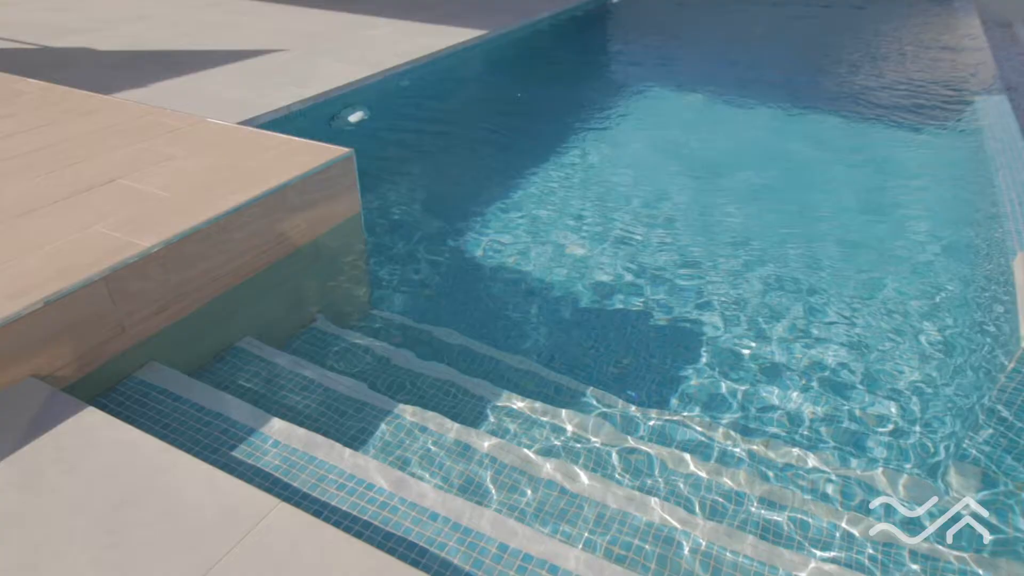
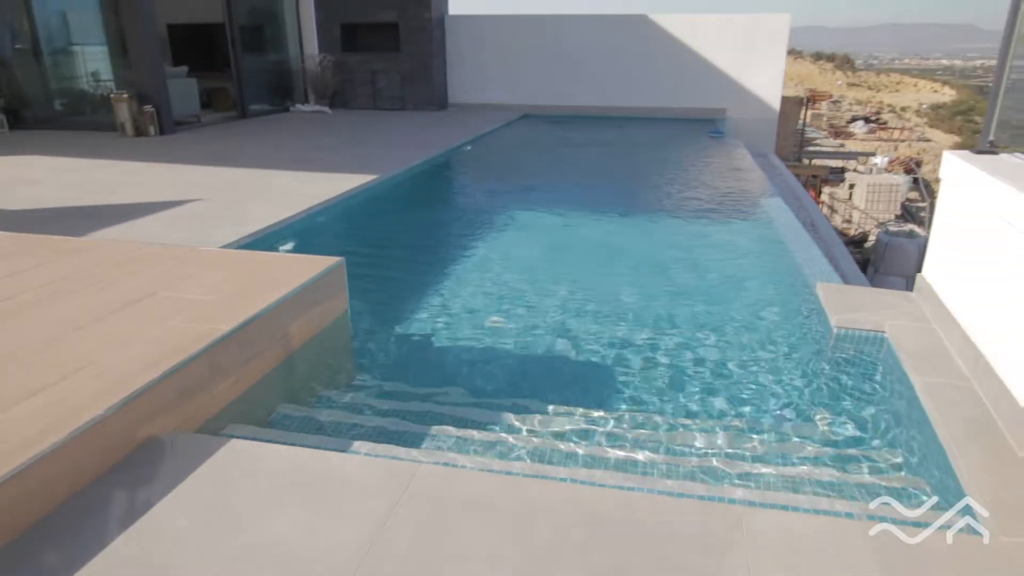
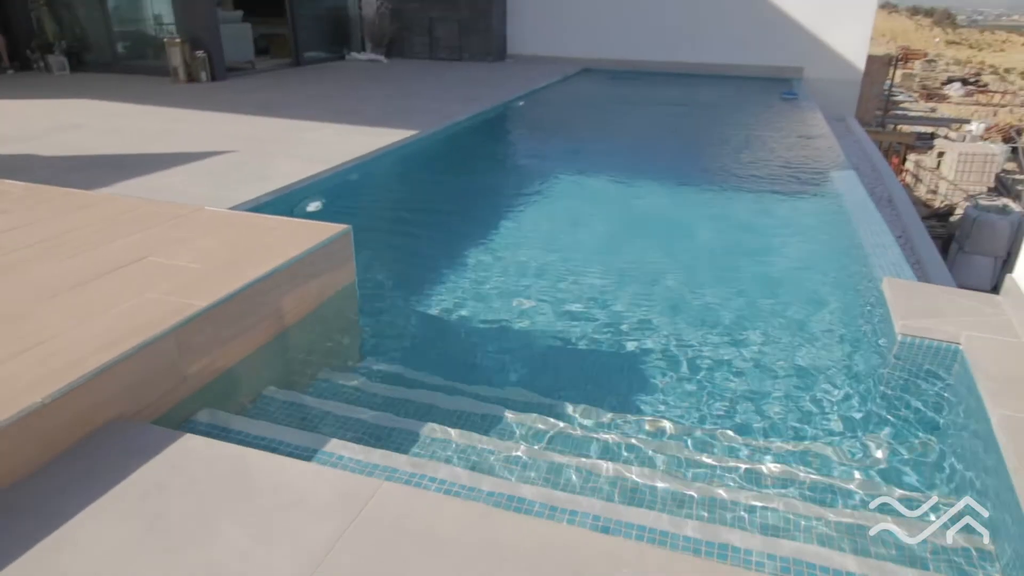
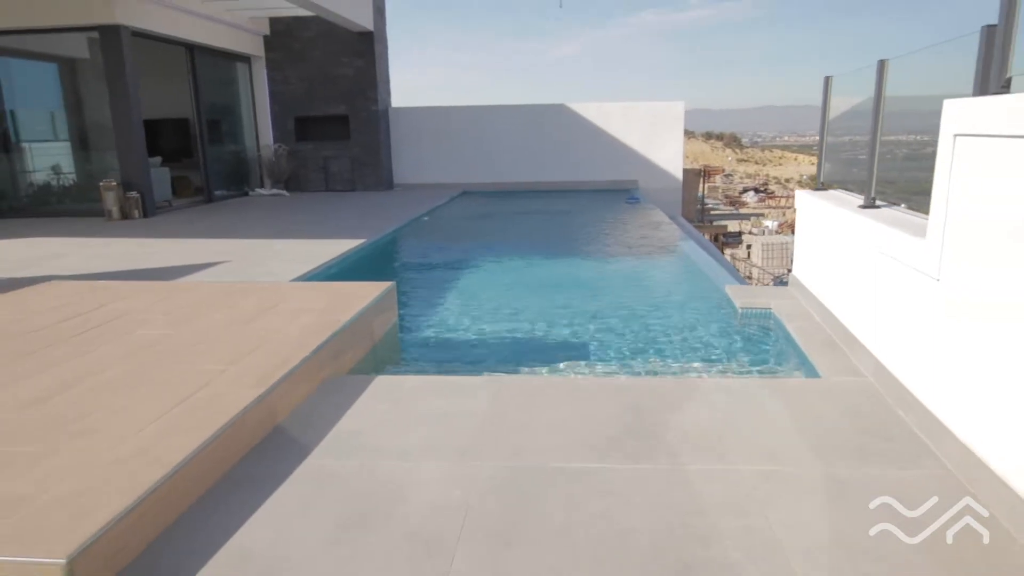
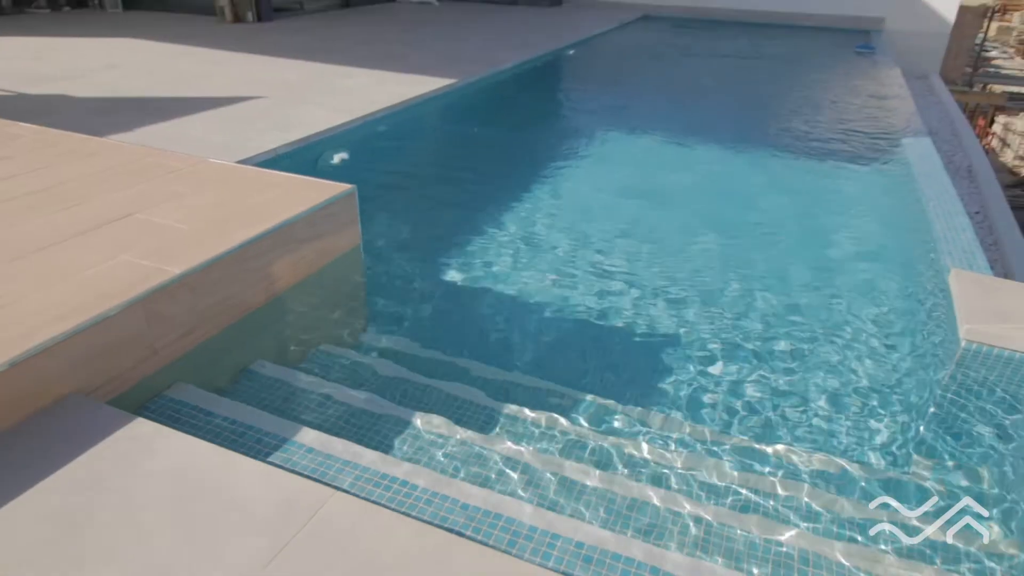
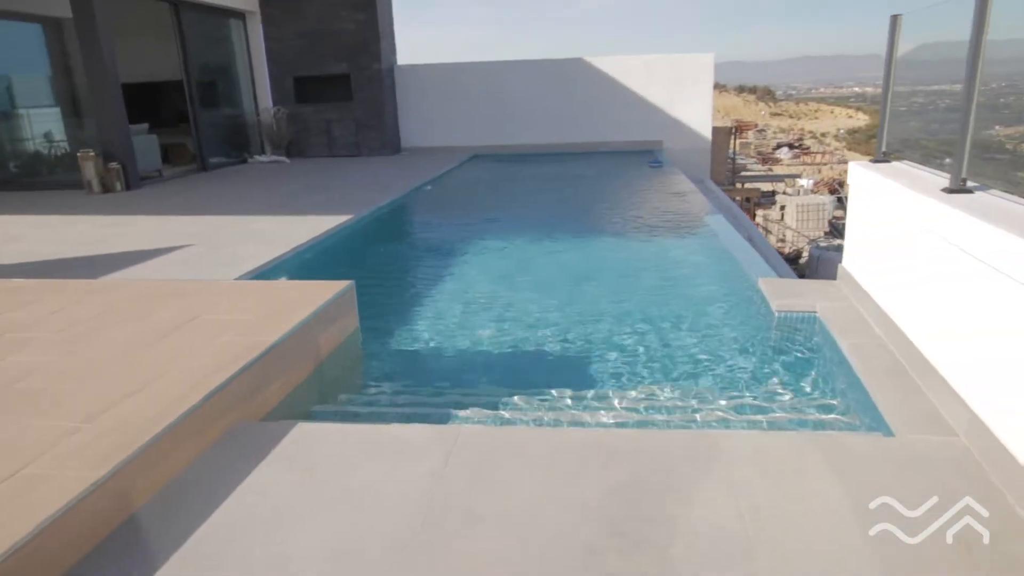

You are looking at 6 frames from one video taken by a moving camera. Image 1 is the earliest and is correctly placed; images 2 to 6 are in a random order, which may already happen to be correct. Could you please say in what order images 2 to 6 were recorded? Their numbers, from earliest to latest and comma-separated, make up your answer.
5, 3, 2, 6, 4
